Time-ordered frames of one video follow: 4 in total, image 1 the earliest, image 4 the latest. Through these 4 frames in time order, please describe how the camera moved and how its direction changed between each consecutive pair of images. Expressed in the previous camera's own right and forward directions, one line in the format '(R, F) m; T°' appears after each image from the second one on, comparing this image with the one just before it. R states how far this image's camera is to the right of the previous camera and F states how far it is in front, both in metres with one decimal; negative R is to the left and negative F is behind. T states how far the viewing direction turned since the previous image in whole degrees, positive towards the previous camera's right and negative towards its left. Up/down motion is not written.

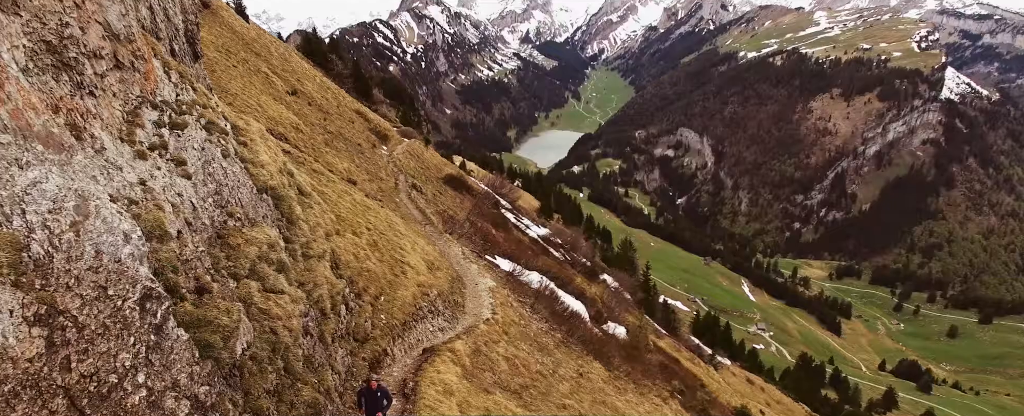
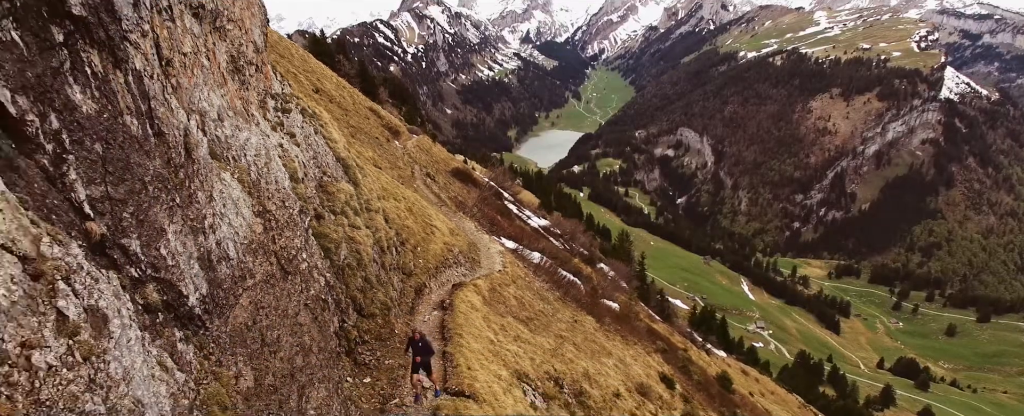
(-0.5, -7.6) m; 0°
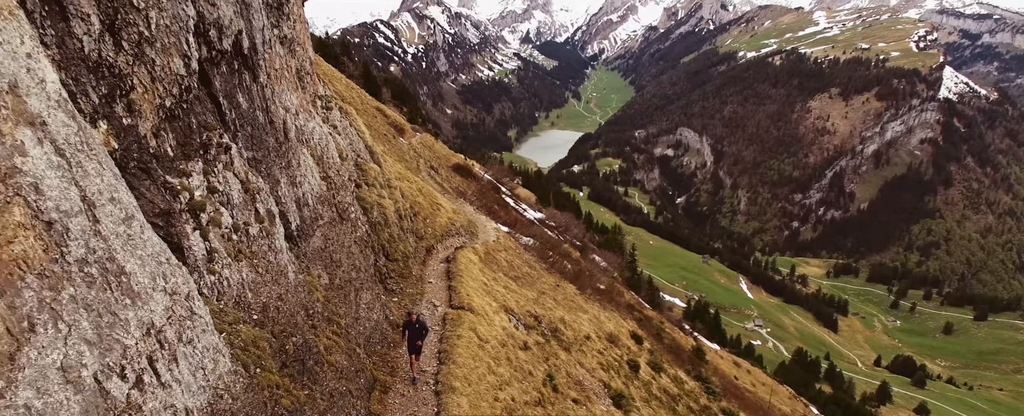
(+0.7, -8.2) m; 0°
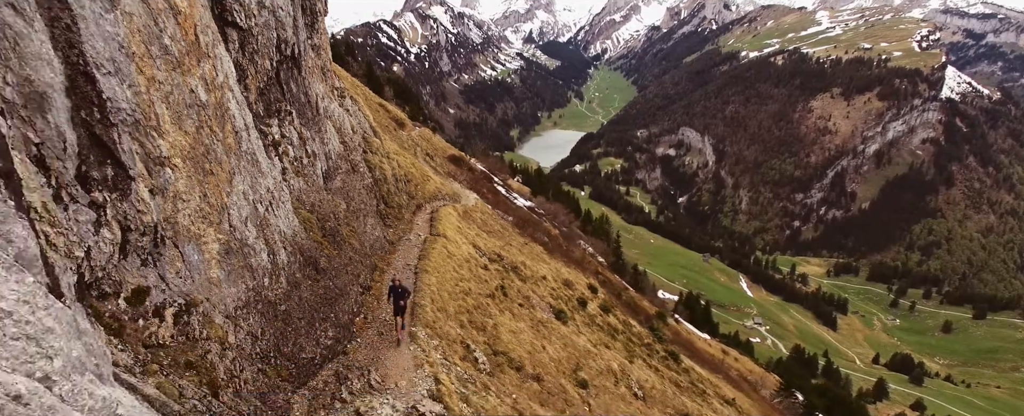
(+2.9, -11.5) m; 0°
